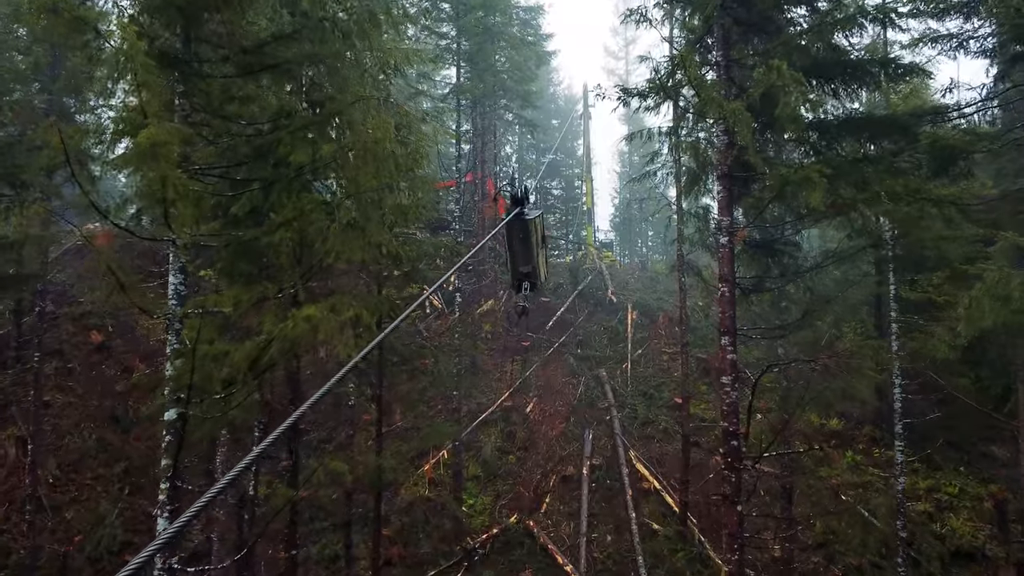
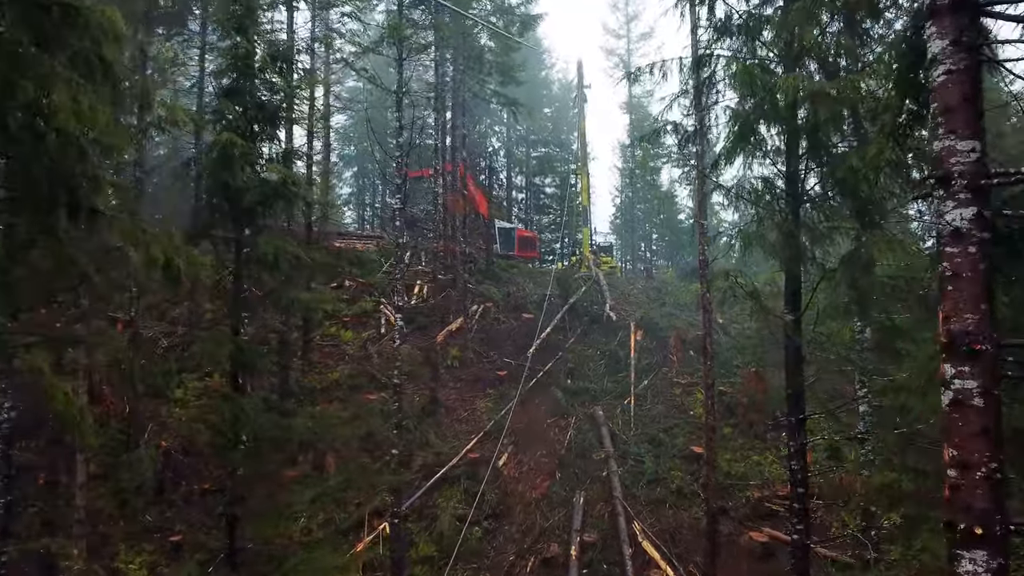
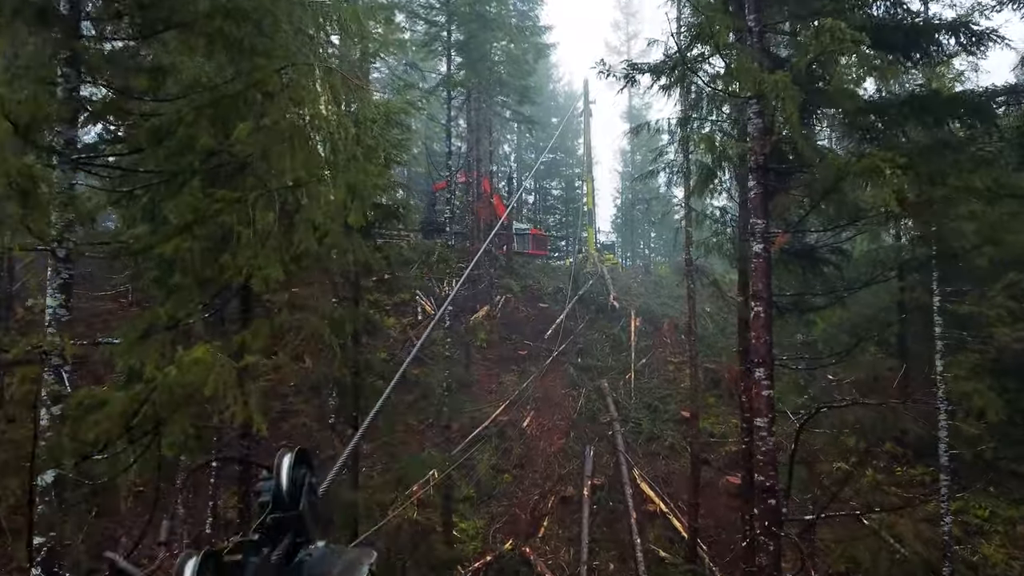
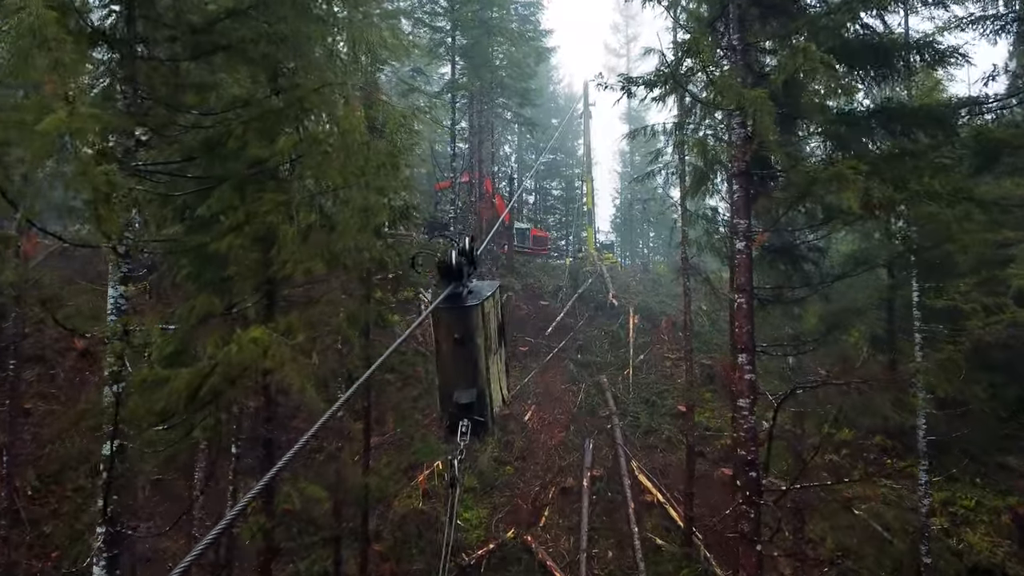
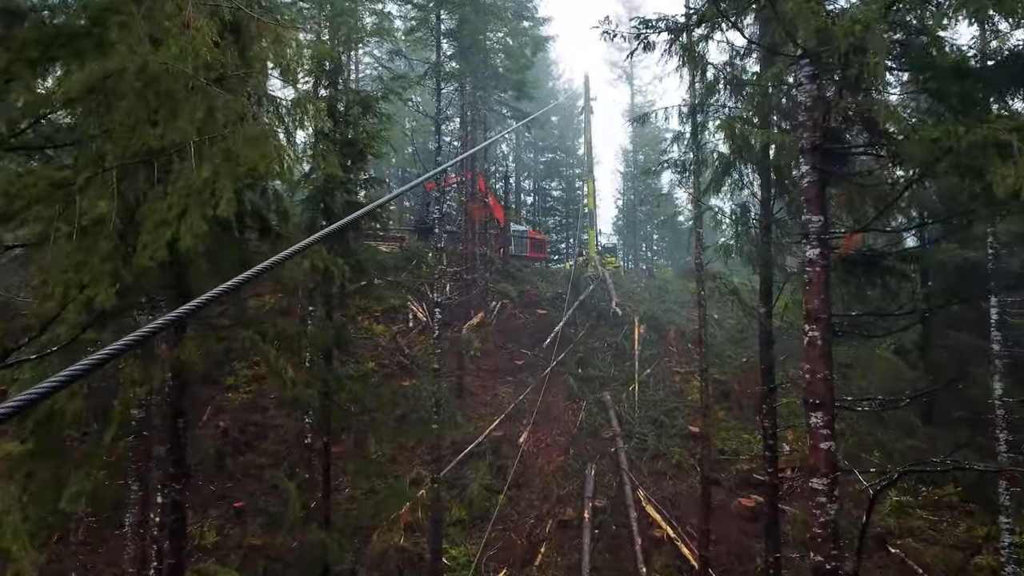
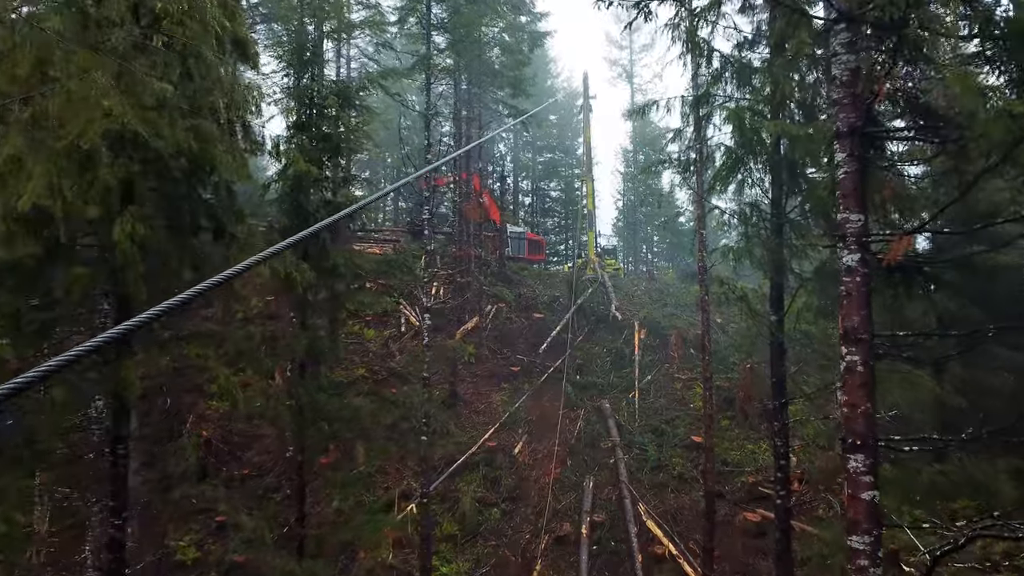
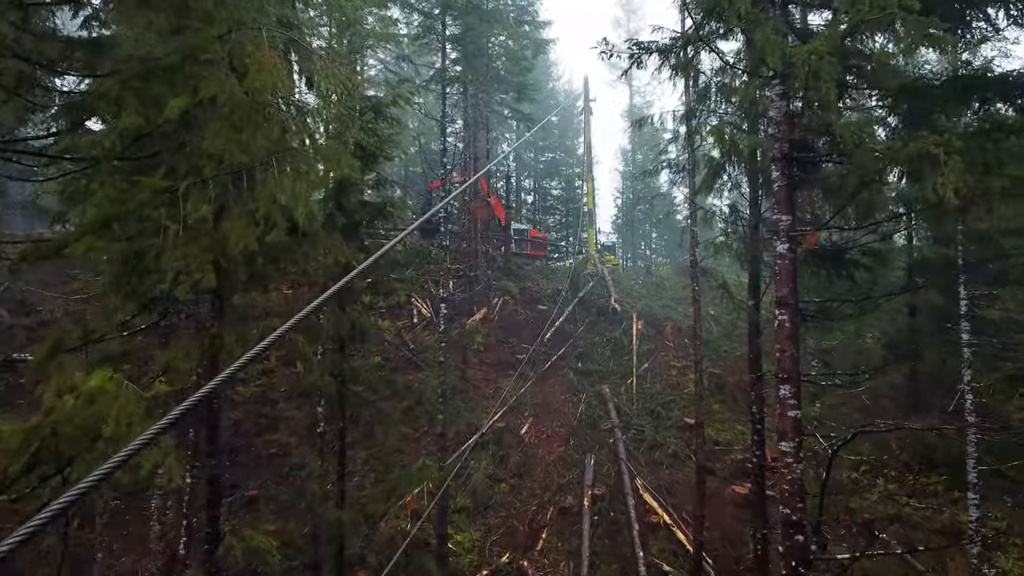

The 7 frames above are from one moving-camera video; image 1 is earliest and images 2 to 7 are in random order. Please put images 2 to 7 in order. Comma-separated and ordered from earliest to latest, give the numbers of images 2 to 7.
4, 3, 7, 5, 6, 2
